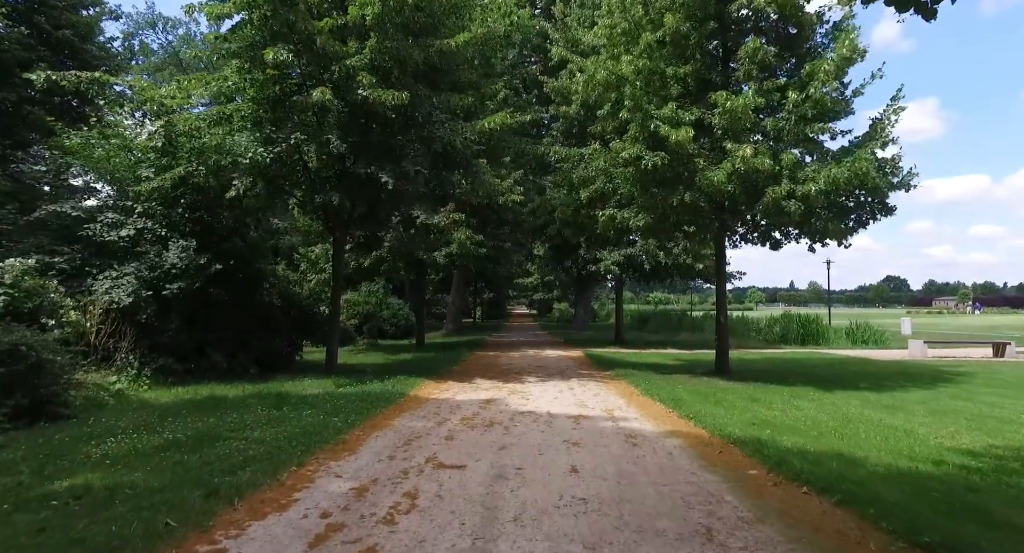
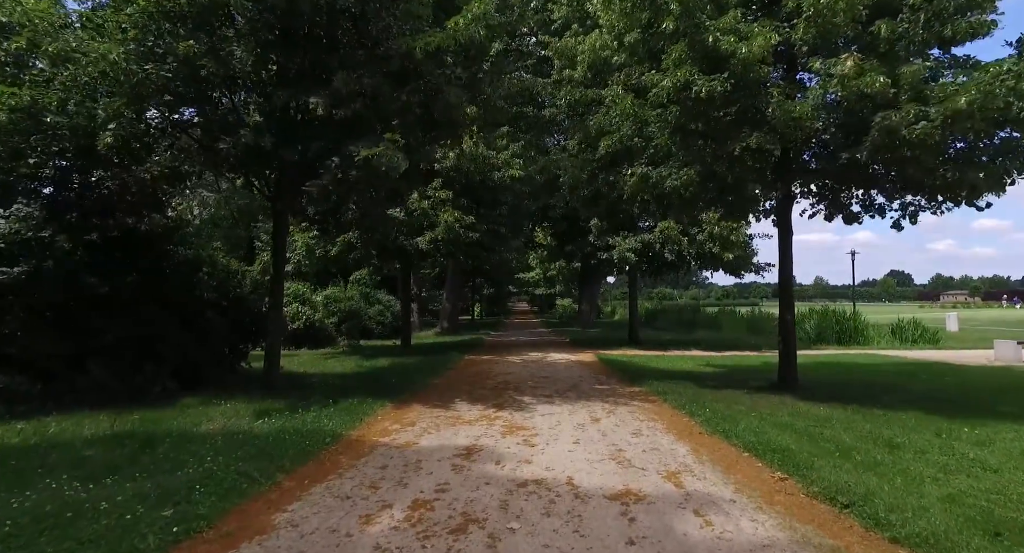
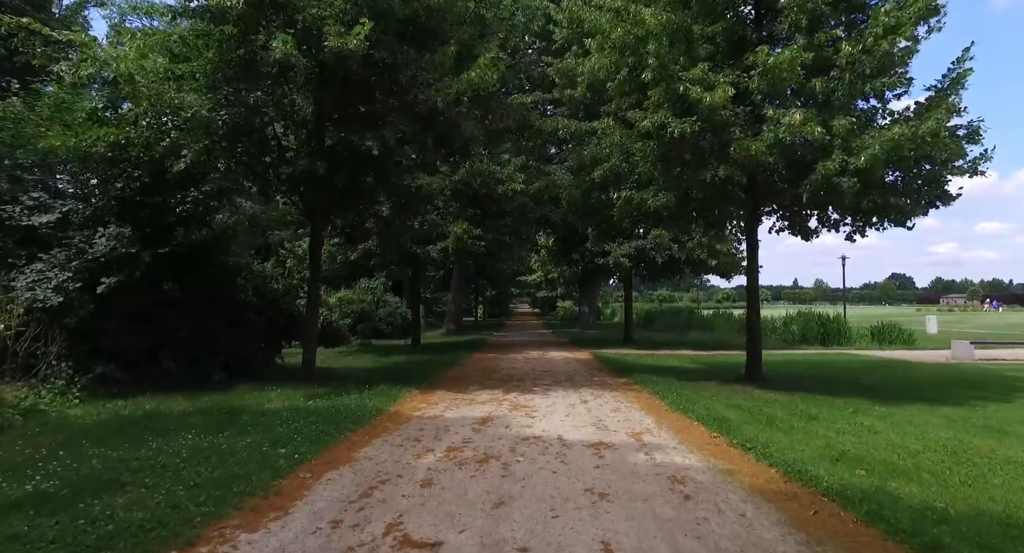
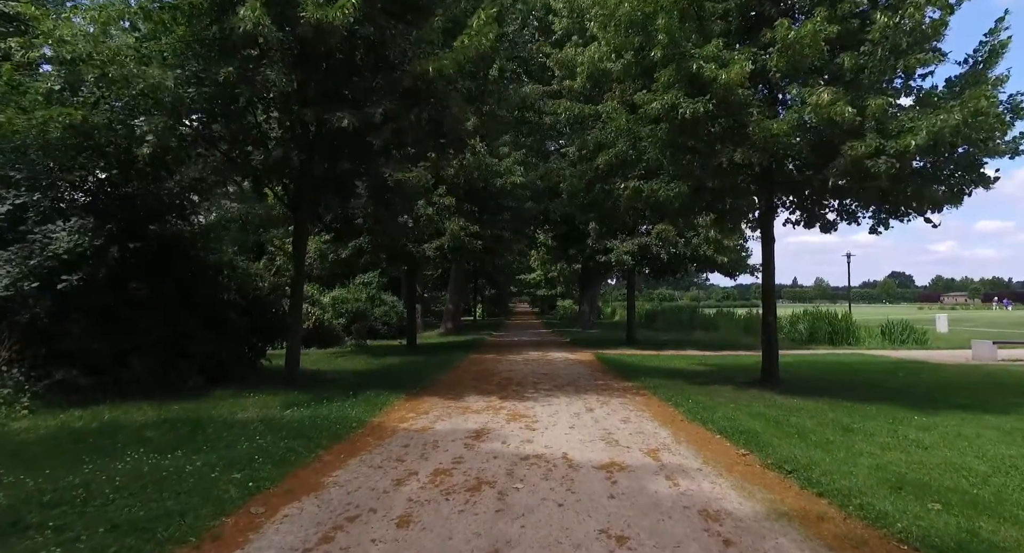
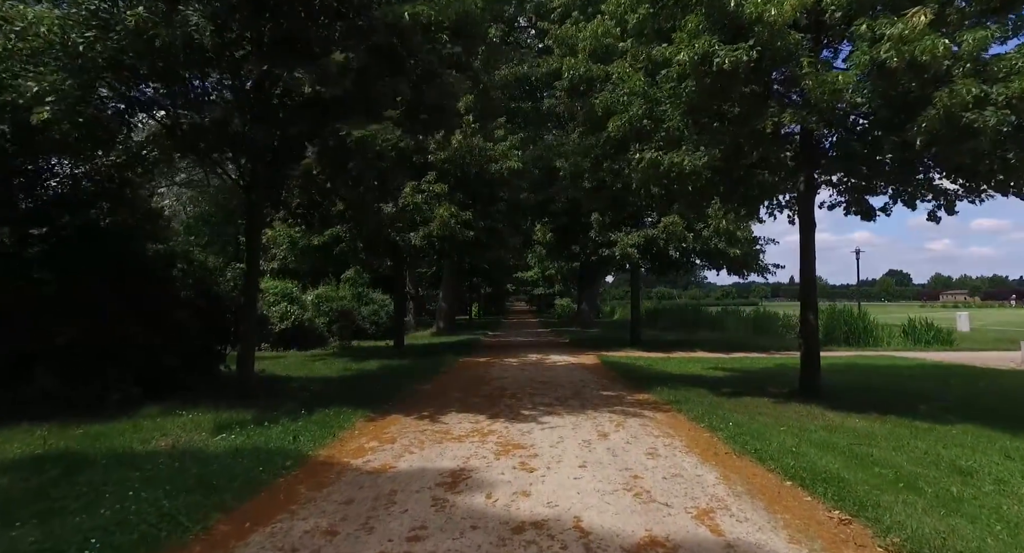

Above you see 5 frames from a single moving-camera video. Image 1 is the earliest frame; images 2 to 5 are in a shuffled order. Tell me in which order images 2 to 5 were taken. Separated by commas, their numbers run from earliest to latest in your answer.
3, 4, 2, 5
